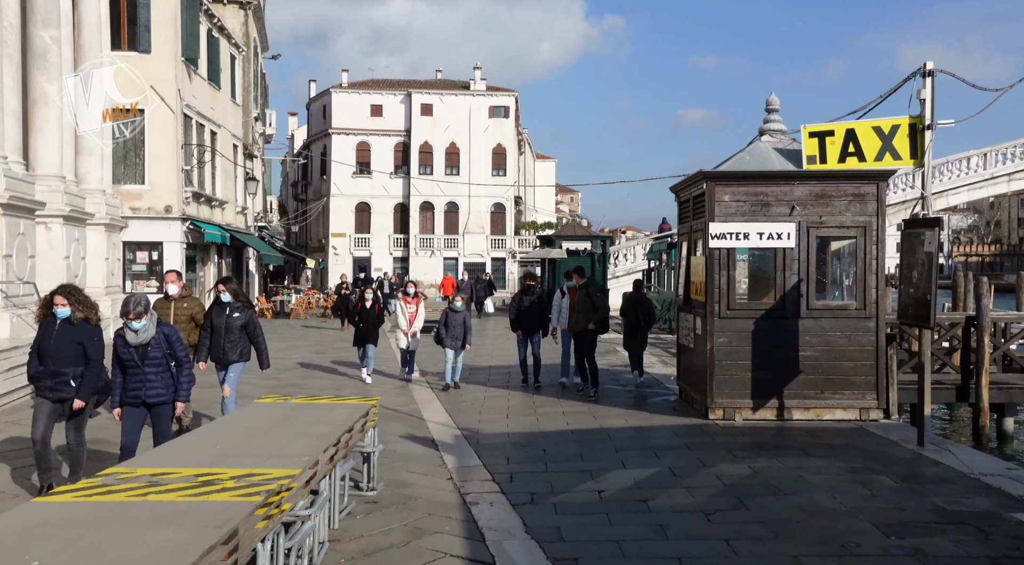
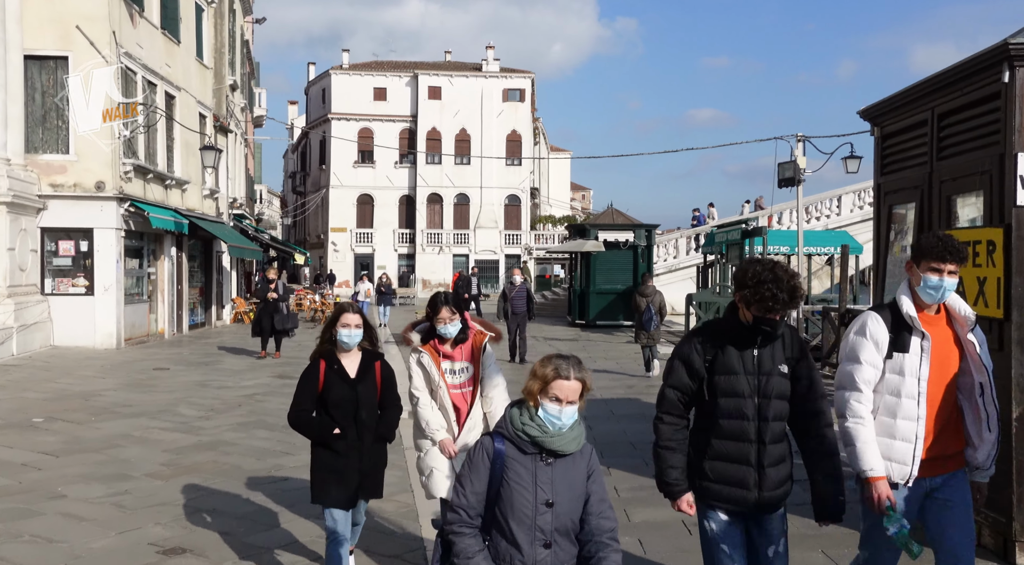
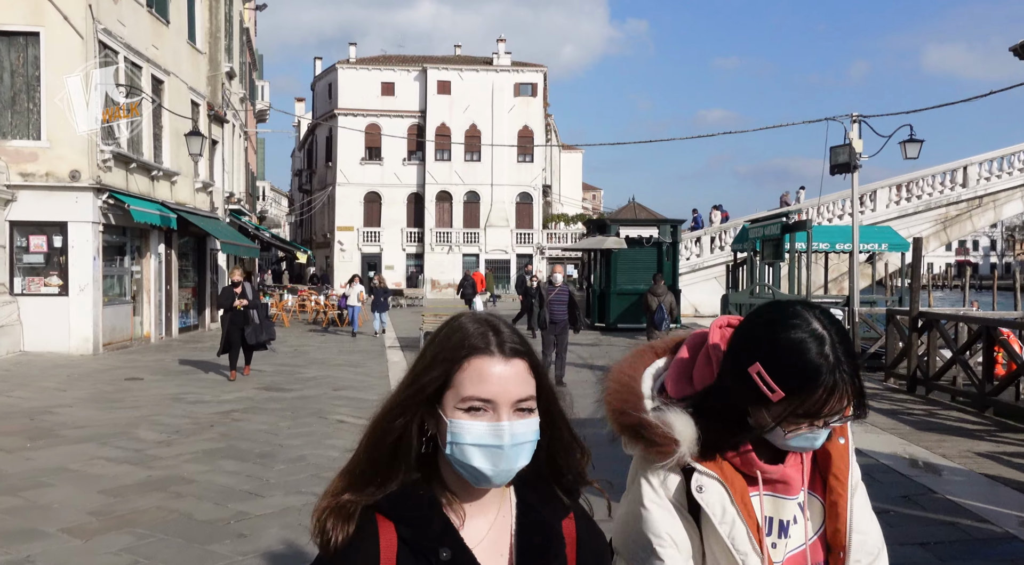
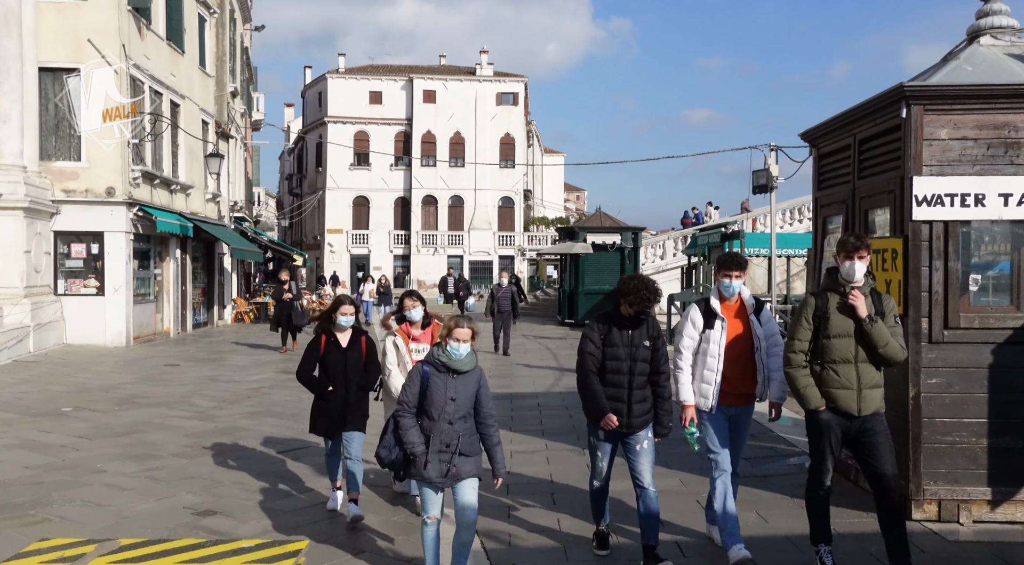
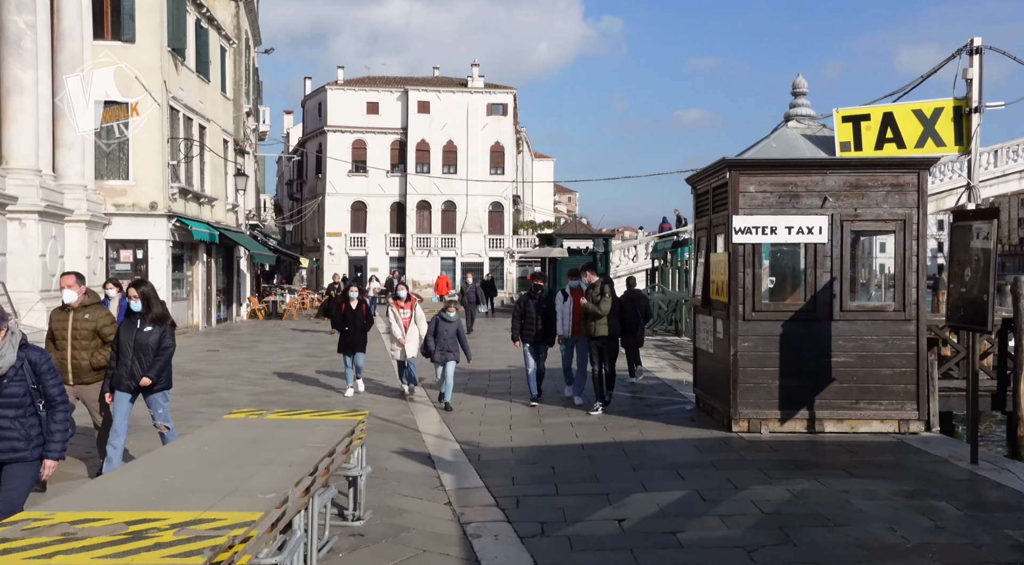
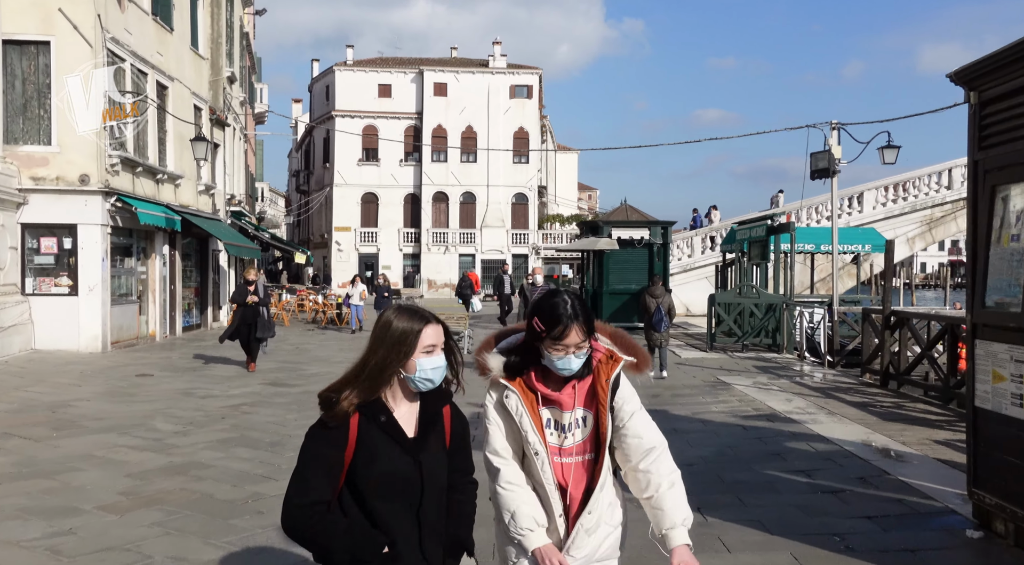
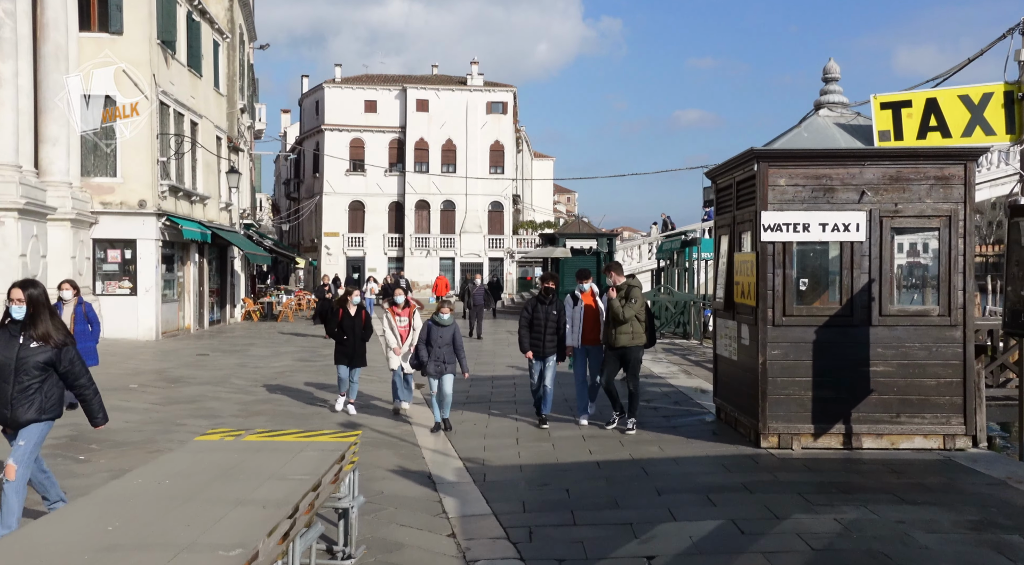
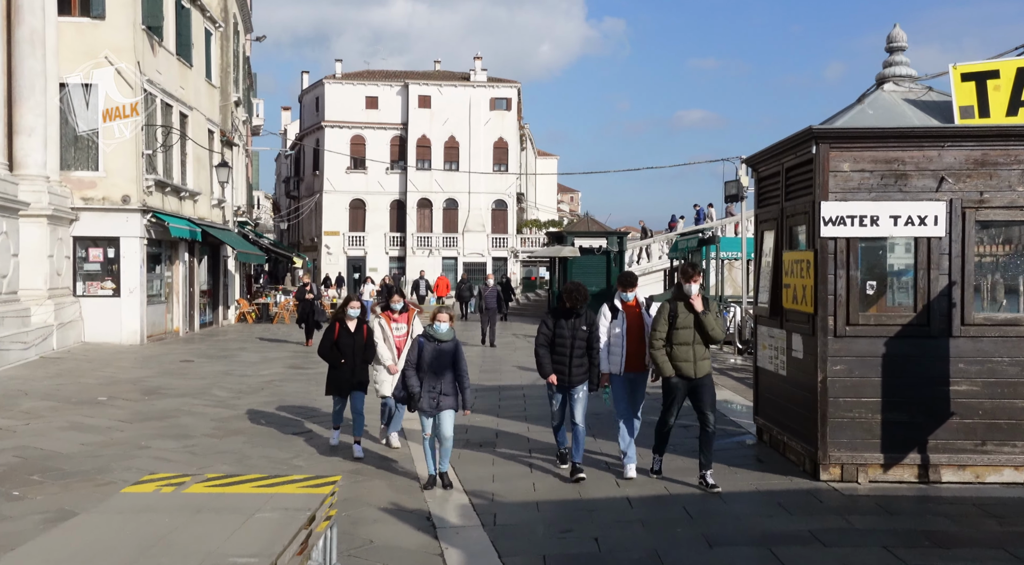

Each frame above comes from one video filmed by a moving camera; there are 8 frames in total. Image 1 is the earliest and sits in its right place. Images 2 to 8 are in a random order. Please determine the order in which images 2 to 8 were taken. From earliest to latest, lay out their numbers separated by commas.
5, 7, 8, 4, 2, 6, 3
